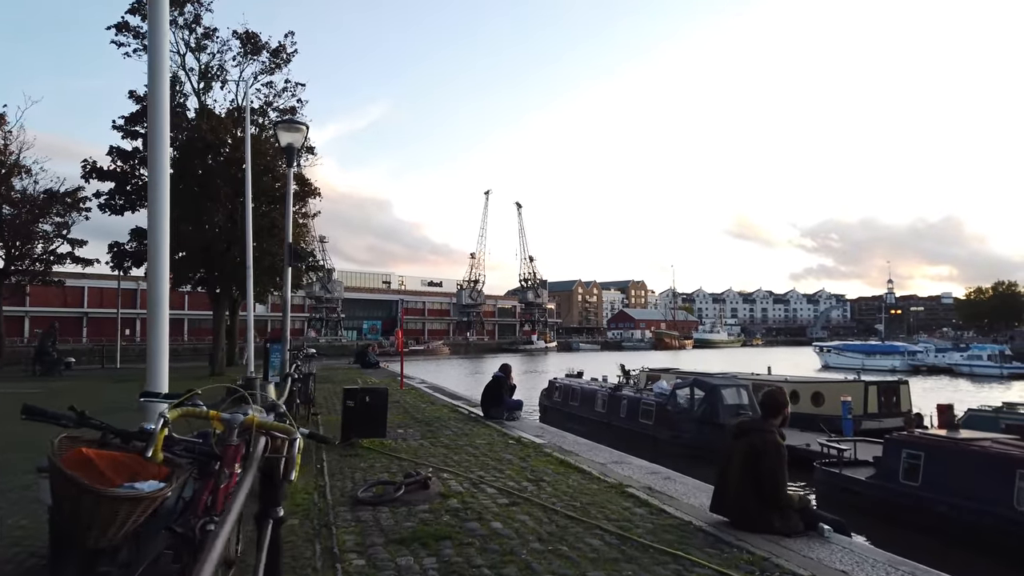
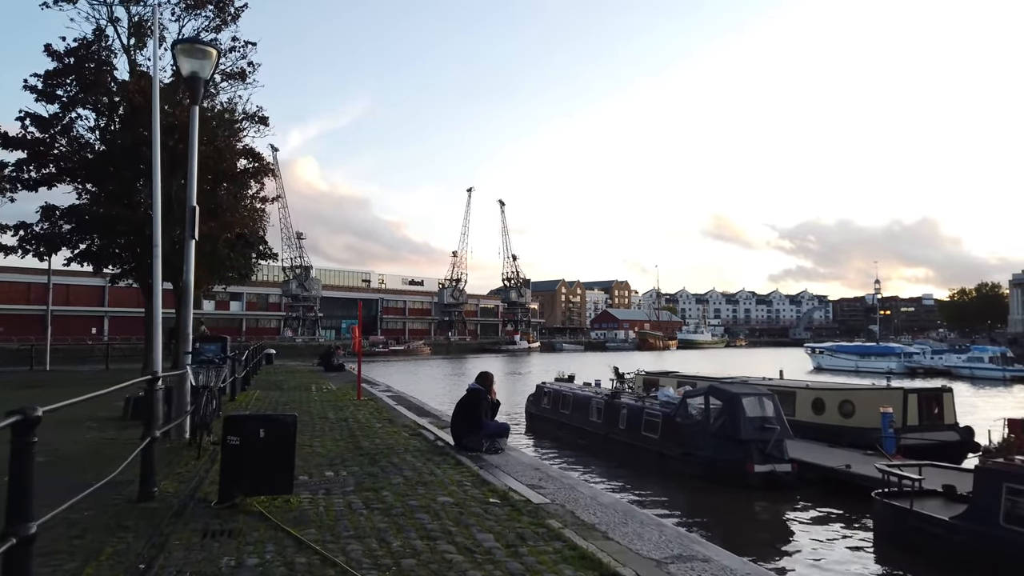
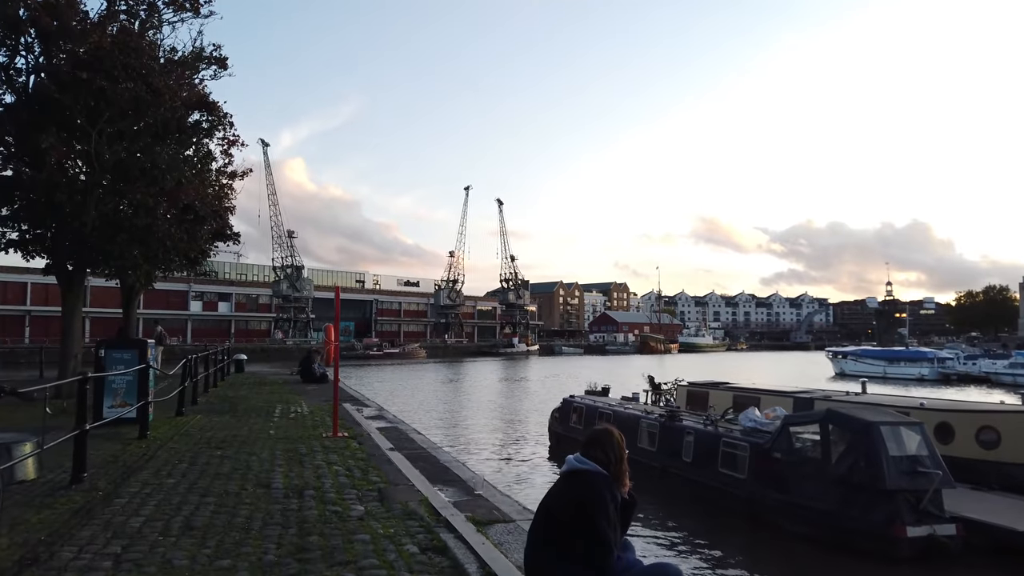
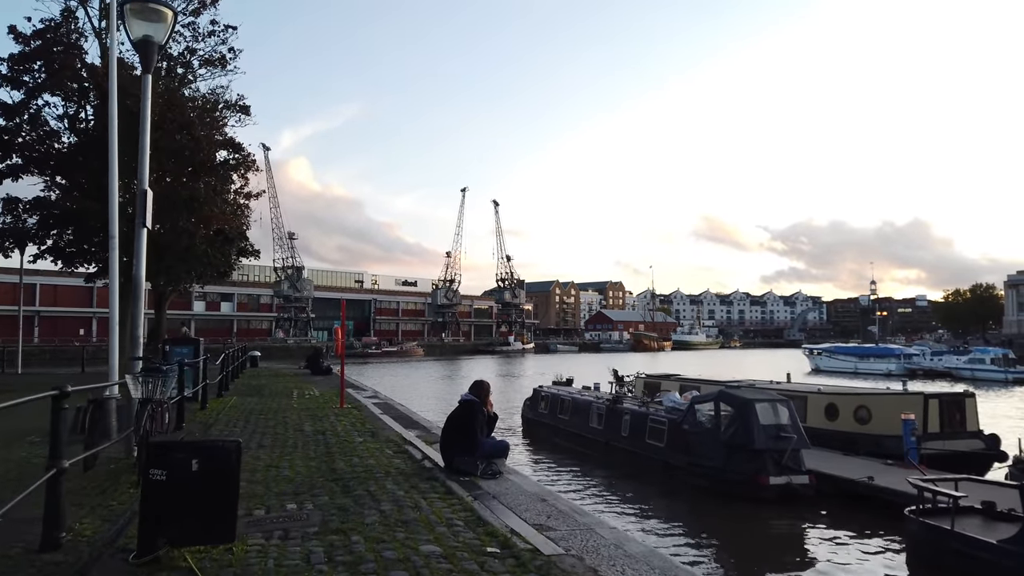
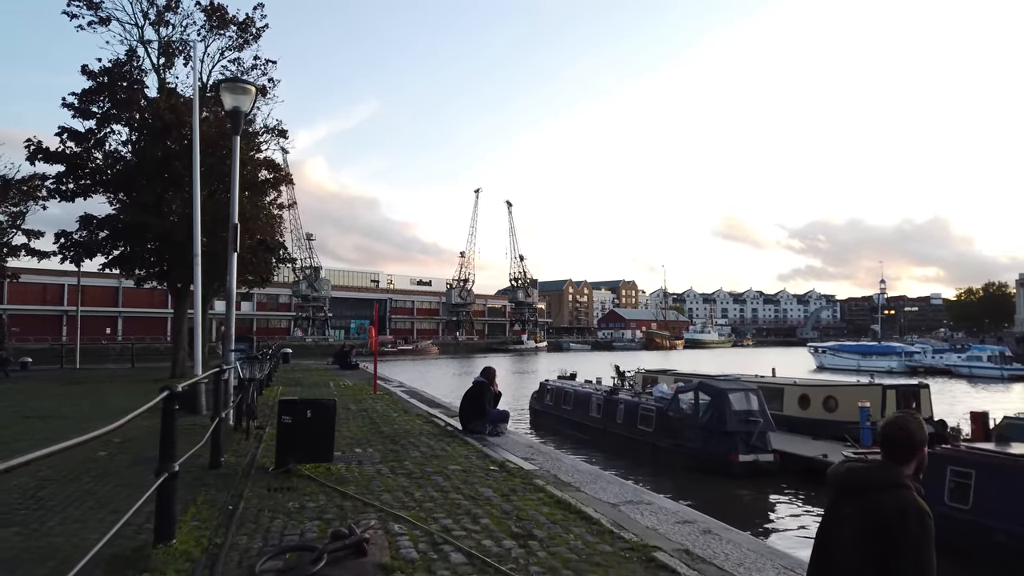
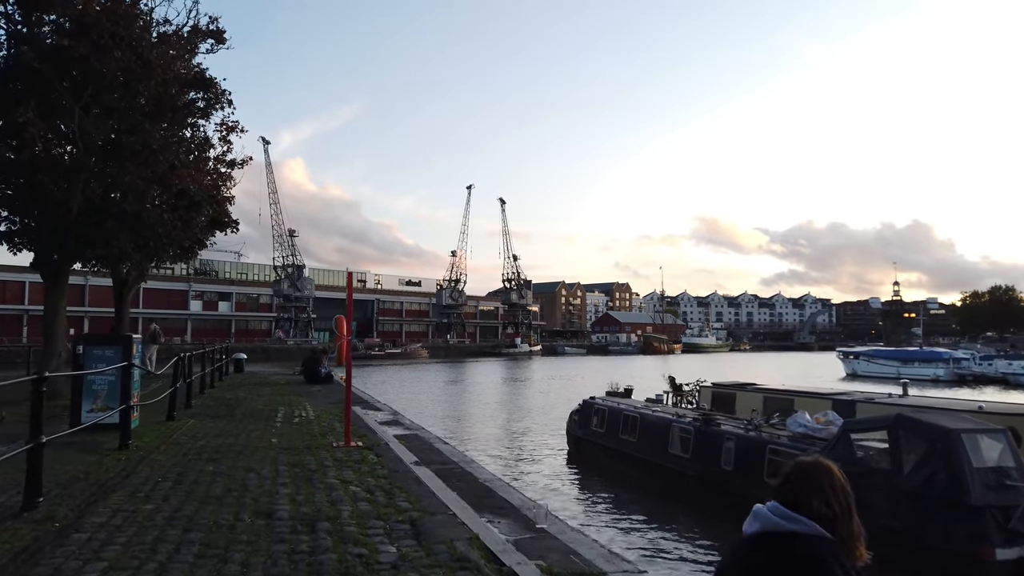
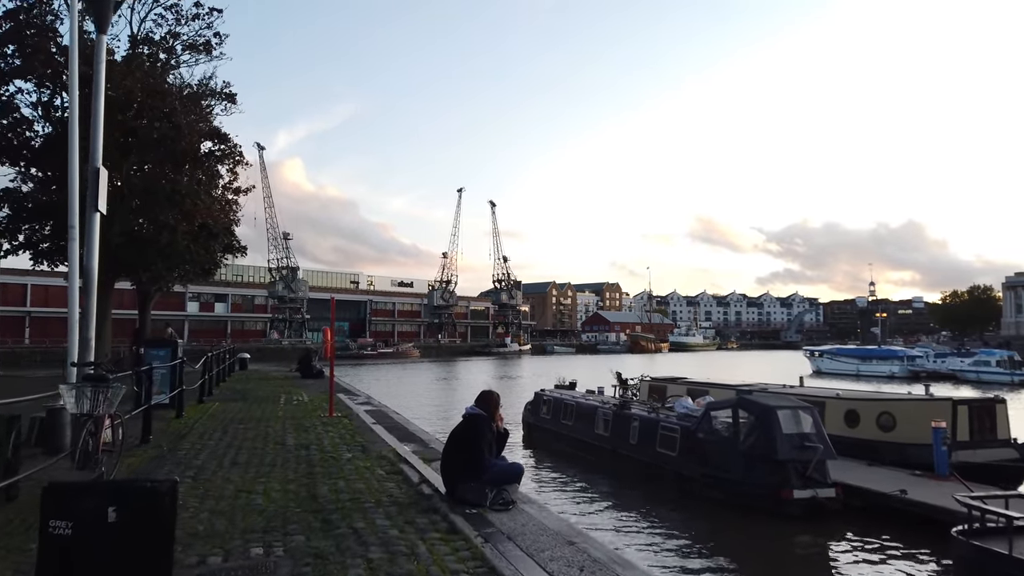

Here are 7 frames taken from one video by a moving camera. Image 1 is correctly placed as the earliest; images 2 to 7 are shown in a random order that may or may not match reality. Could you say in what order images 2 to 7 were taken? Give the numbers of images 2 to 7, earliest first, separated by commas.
5, 2, 4, 7, 3, 6
